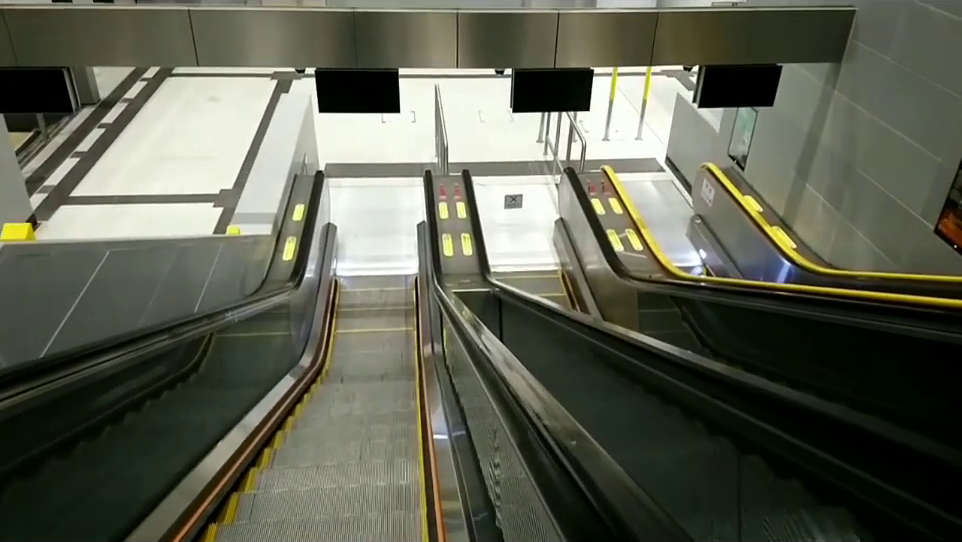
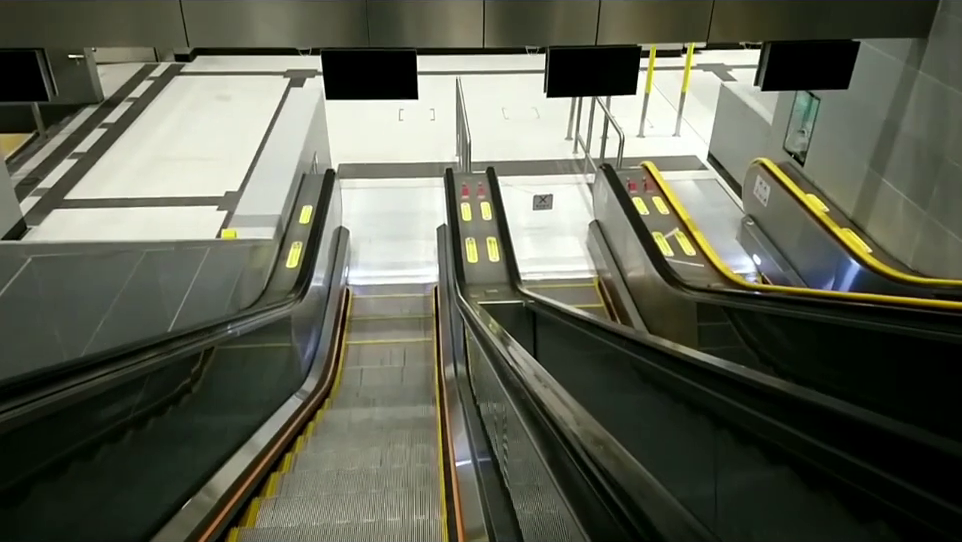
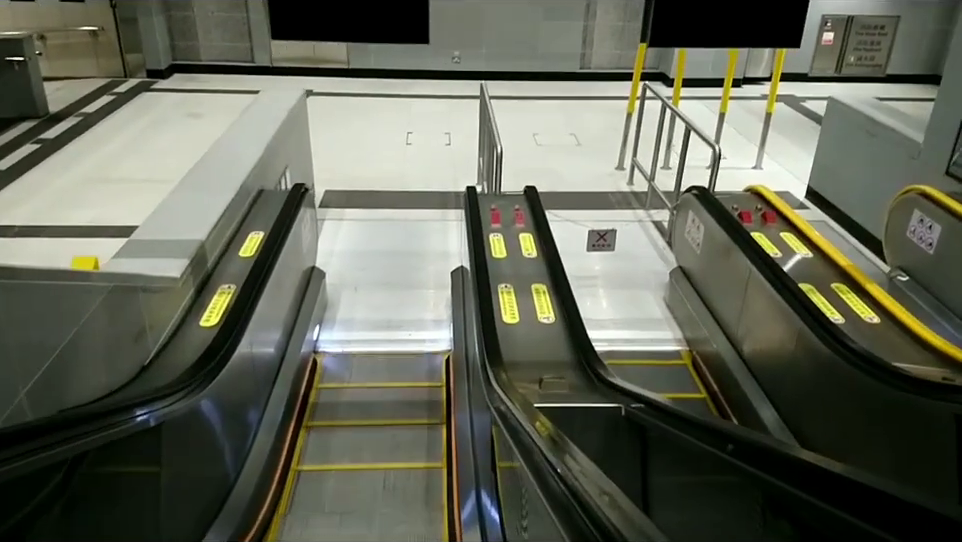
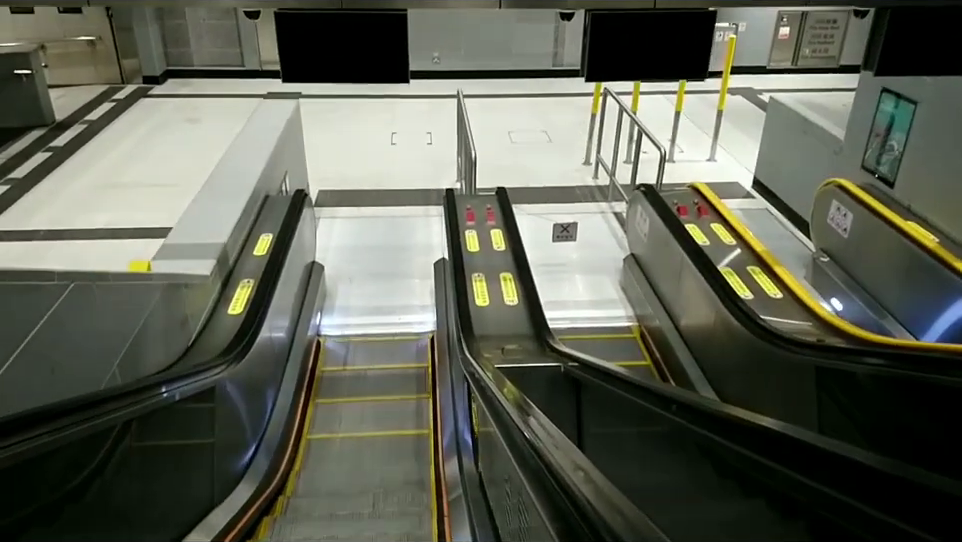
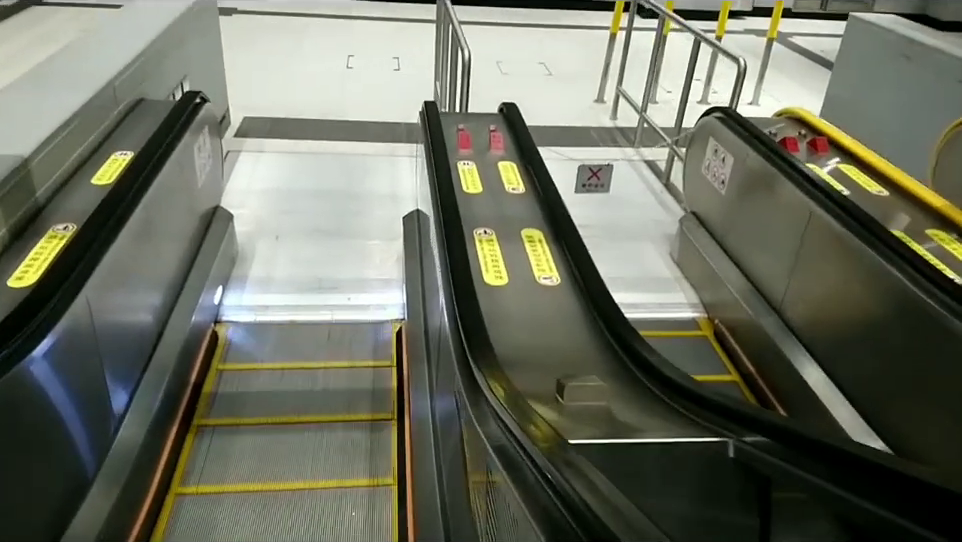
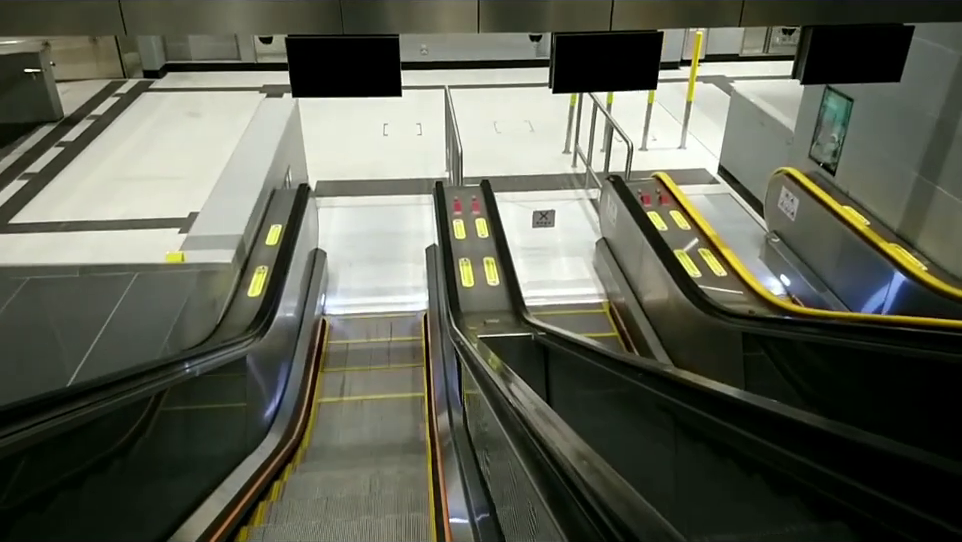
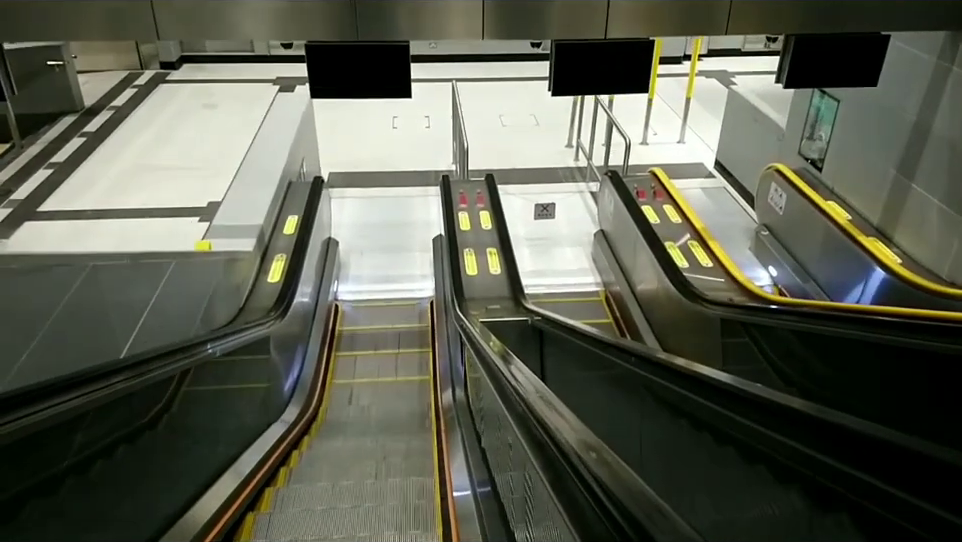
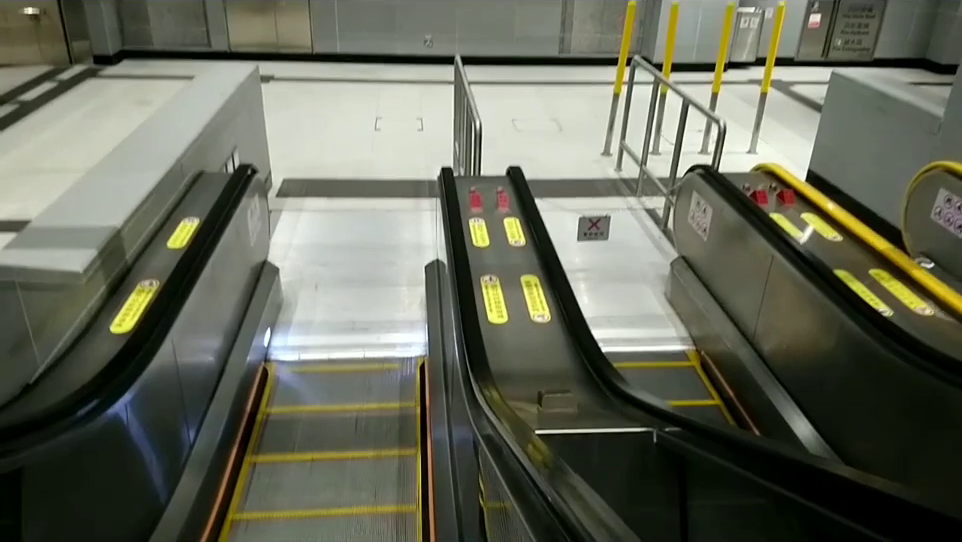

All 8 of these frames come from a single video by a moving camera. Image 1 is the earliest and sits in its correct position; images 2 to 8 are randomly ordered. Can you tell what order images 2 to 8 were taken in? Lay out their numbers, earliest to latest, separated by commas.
2, 7, 6, 4, 3, 8, 5
